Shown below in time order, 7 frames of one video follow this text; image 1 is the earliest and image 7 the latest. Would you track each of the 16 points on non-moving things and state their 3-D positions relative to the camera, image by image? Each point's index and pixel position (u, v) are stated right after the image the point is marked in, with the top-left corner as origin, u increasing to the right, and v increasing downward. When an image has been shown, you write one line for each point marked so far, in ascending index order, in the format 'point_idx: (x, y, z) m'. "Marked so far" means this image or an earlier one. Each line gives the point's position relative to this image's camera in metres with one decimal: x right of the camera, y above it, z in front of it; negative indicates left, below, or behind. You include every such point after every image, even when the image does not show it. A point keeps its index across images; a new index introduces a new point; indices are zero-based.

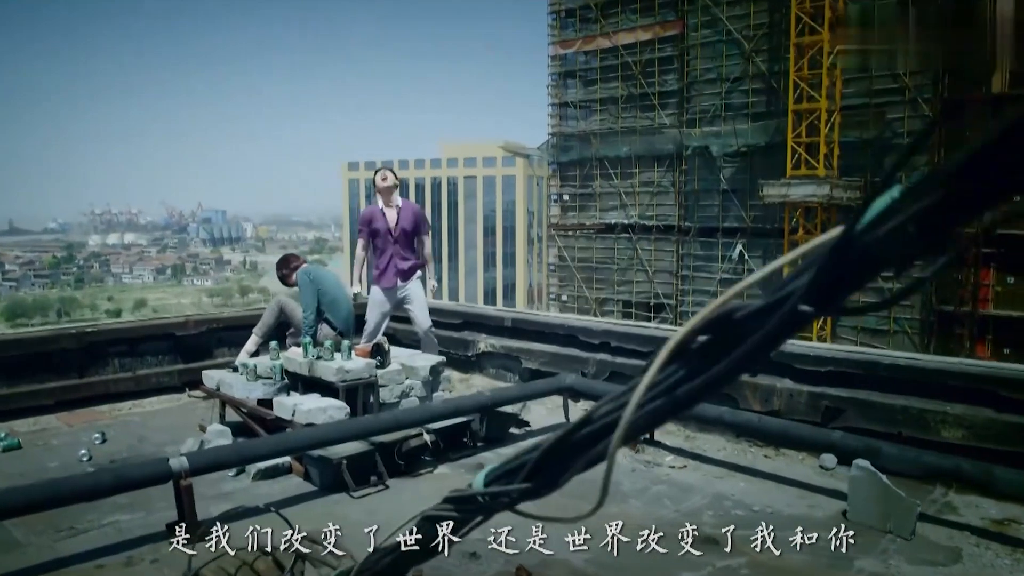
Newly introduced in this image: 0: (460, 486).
0: (-0.3, -1.2, +4.6) m
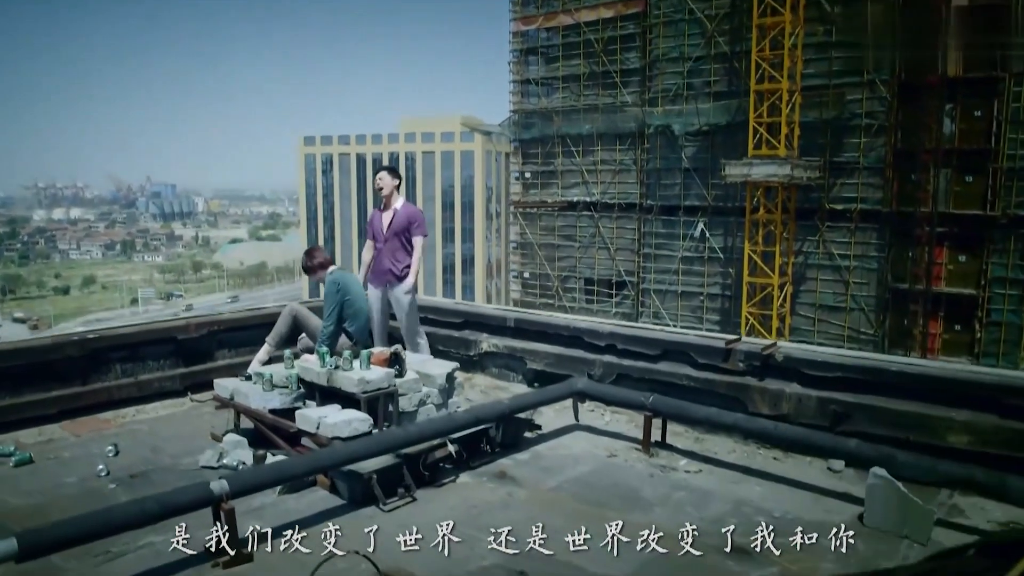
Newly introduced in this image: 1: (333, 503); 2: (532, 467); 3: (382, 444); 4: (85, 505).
0: (-0.2, -1.3, +4.6) m
1: (-1.1, -1.3, +4.4) m
2: (+0.1, -1.2, +5.0) m
3: (-0.7, -0.9, +4.4) m
4: (-2.4, -1.3, +4.3) m
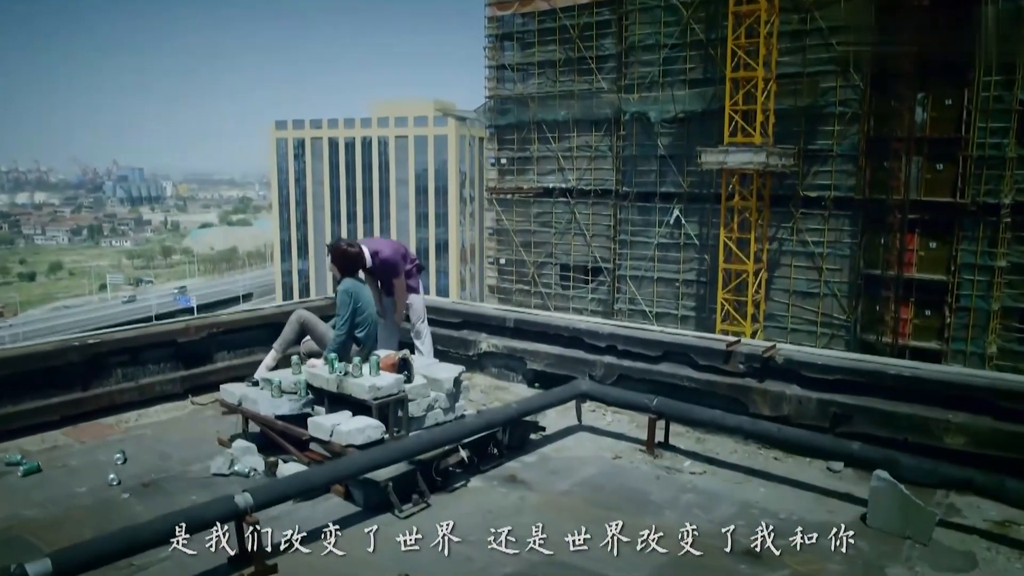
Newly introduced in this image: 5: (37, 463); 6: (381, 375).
0: (-0.1, -1.3, +4.7) m
1: (-1.0, -1.3, +4.5) m
2: (+0.2, -1.2, +5.1) m
3: (-0.6, -1.0, +4.4) m
4: (-2.4, -1.3, +4.3) m
5: (-3.2, -1.2, +5.1) m
6: (-0.9, -0.6, +5.1) m
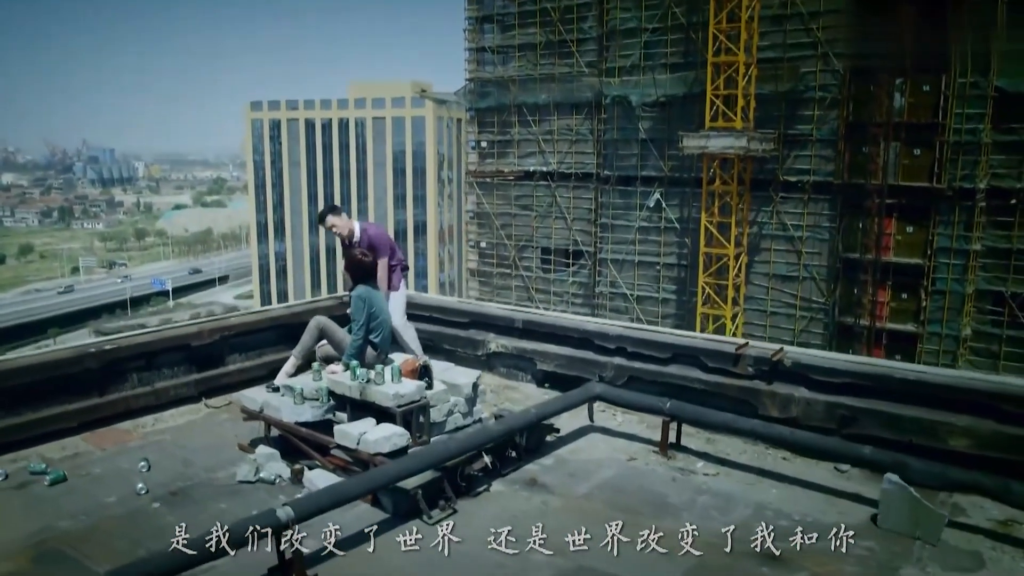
0: (+0.1, -1.4, +4.9) m
1: (-0.8, -1.4, +4.6) m
2: (+0.3, -1.3, +5.3) m
3: (-0.5, -1.0, +4.5) m
4: (-2.2, -1.4, +4.4) m
5: (-3.0, -1.2, +5.1) m
6: (-0.7, -0.6, +5.2) m
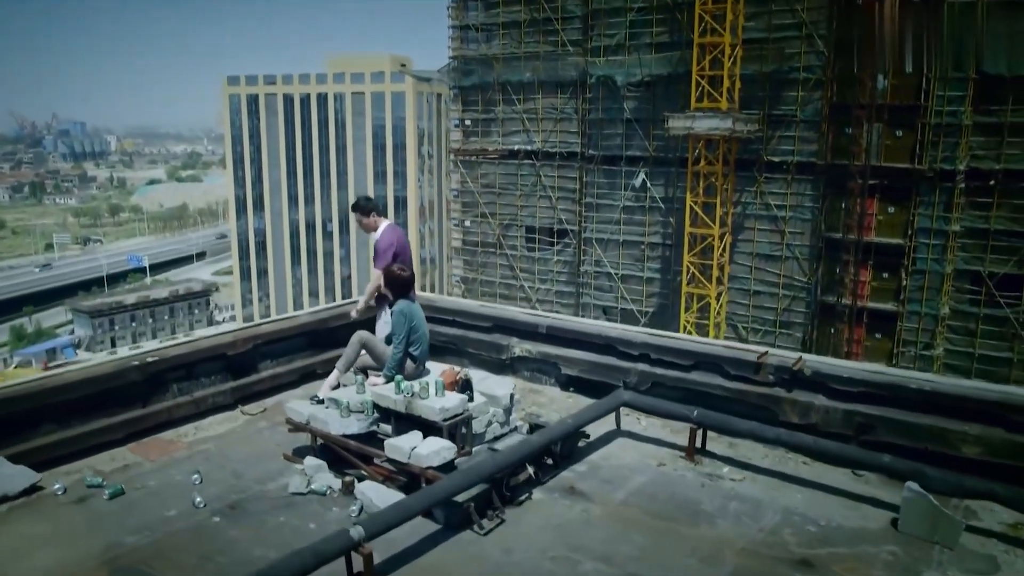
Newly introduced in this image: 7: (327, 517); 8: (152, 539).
0: (+0.3, -1.5, +5.1) m
1: (-0.5, -1.5, +4.9) m
2: (+0.6, -1.4, +5.5) m
3: (-0.2, -1.2, +4.8) m
4: (-1.9, -1.6, +4.6) m
5: (-2.8, -1.4, +5.3) m
6: (-0.5, -0.8, +5.4) m
7: (-1.2, -1.5, +4.9) m
8: (-2.2, -1.5, +4.7) m
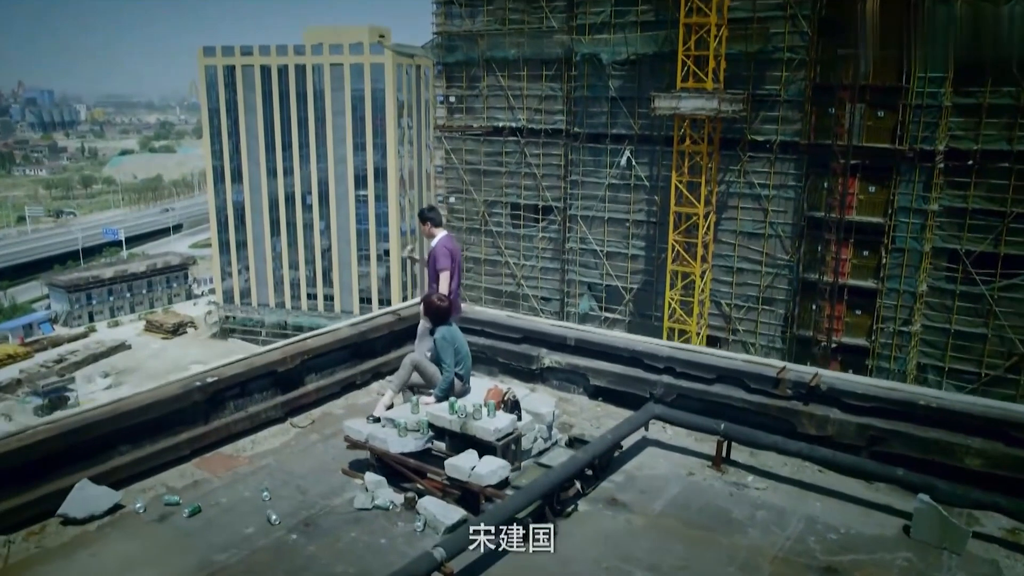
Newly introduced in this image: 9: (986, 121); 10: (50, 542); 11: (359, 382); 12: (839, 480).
0: (+0.7, -1.7, +5.6) m
1: (-0.1, -1.8, +5.3) m
2: (+1.0, -1.6, +6.0) m
3: (+0.2, -1.4, +5.2) m
4: (-1.5, -1.8, +5.1) m
5: (-2.4, -1.6, +5.7) m
6: (-0.1, -1.0, +5.8) m
7: (-0.8, -1.7, +5.4) m
8: (-1.8, -1.8, +5.1) m
9: (+12.3, +4.3, +19.7) m
10: (-3.2, -1.8, +5.3) m
11: (-1.6, -1.0, +7.8) m
12: (+2.7, -1.6, +6.3) m
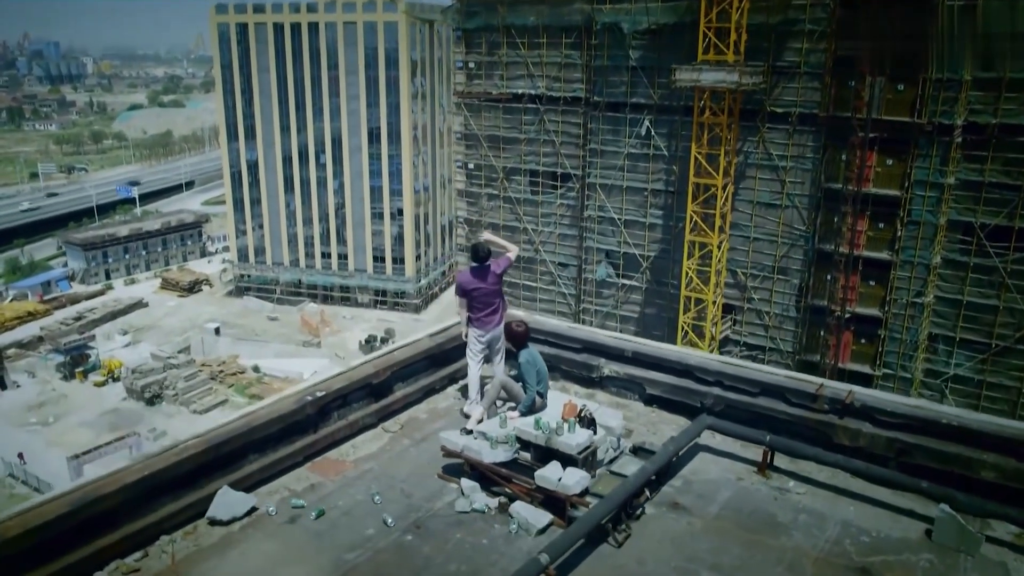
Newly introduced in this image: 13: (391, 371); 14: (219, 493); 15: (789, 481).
0: (+1.4, -2.1, +6.6) m
1: (+0.5, -2.1, +6.3) m
2: (+1.6, -1.9, +7.0) m
3: (+0.9, -1.8, +6.2) m
4: (-0.8, -2.2, +6.0) m
5: (-1.7, -1.9, +6.7) m
6: (+0.6, -1.3, +6.8) m
7: (-0.2, -2.1, +6.4) m
8: (-1.1, -2.1, +6.1) m
9: (+13.2, +4.8, +20.1) m
10: (-2.5, -2.1, +6.3) m
11: (-0.9, -1.1, +8.7) m
12: (+3.4, -1.9, +7.2) m
13: (-1.3, -0.9, +8.1) m
14: (-2.6, -1.8, +6.6) m
15: (+2.6, -1.8, +7.2) m
